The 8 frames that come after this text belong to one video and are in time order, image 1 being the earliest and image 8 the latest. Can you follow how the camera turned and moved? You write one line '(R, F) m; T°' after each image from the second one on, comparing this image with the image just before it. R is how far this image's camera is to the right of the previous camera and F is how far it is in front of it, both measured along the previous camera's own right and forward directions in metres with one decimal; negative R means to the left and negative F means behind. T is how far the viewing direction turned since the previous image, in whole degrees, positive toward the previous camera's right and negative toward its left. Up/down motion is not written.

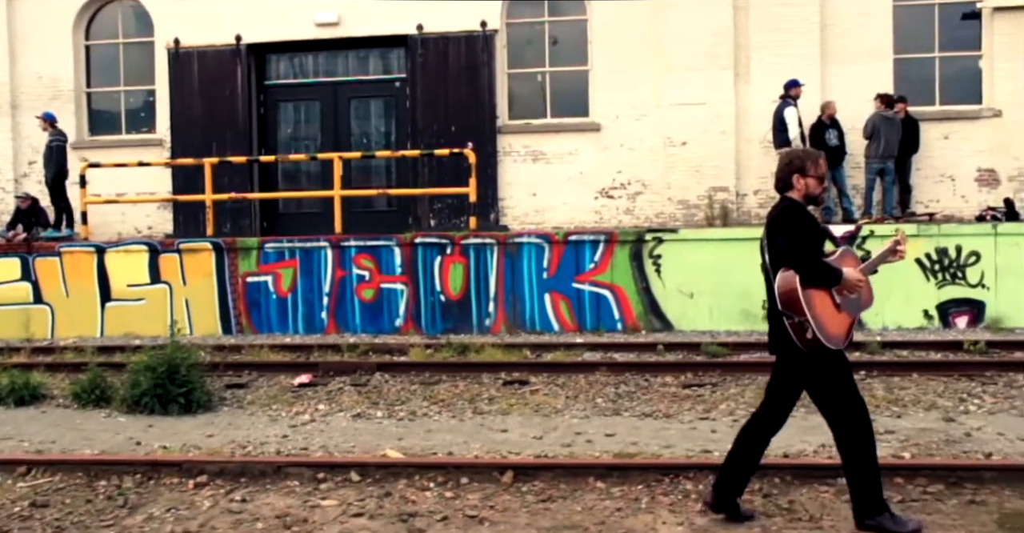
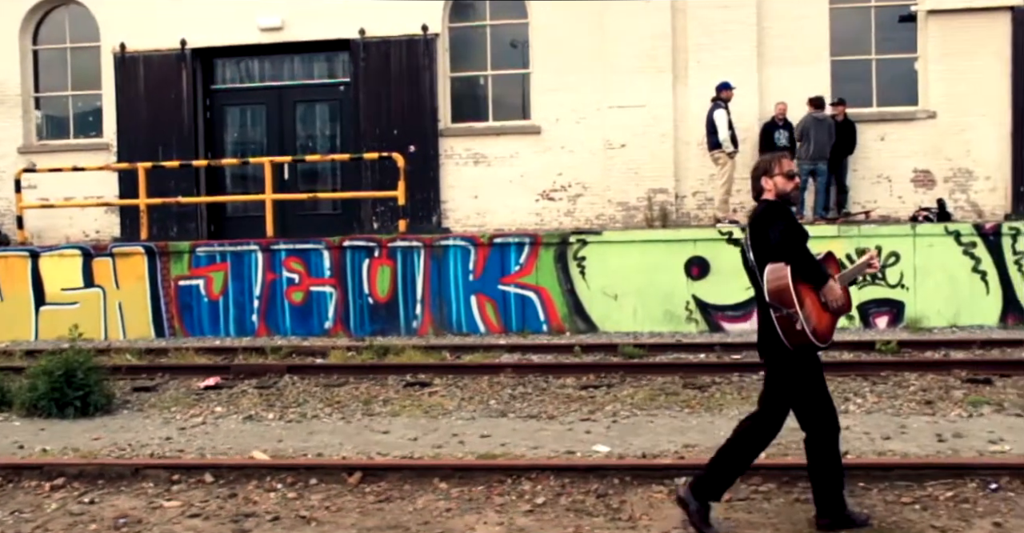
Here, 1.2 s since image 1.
(+0.9, -0.1) m; 0°
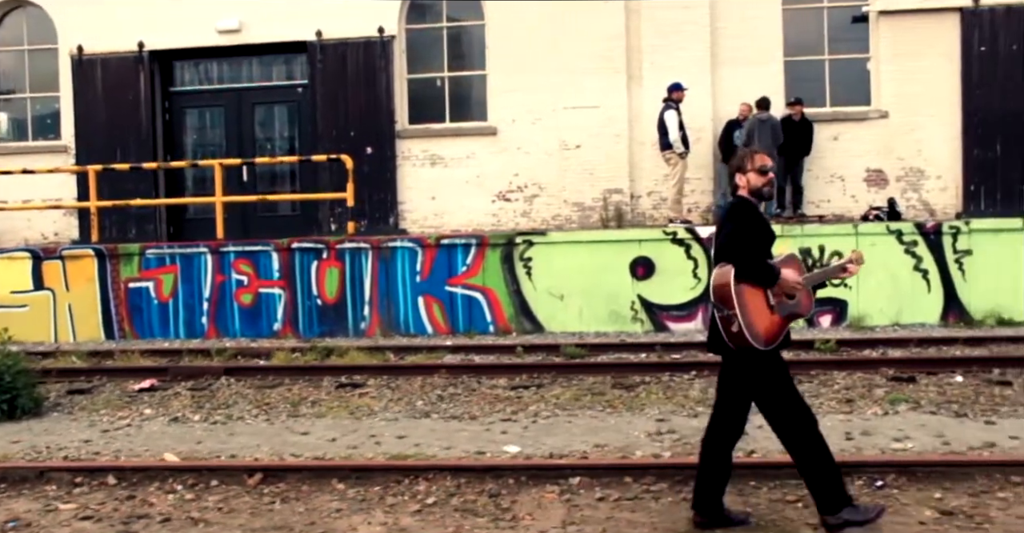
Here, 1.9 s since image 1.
(+0.6, -0.1) m; 0°
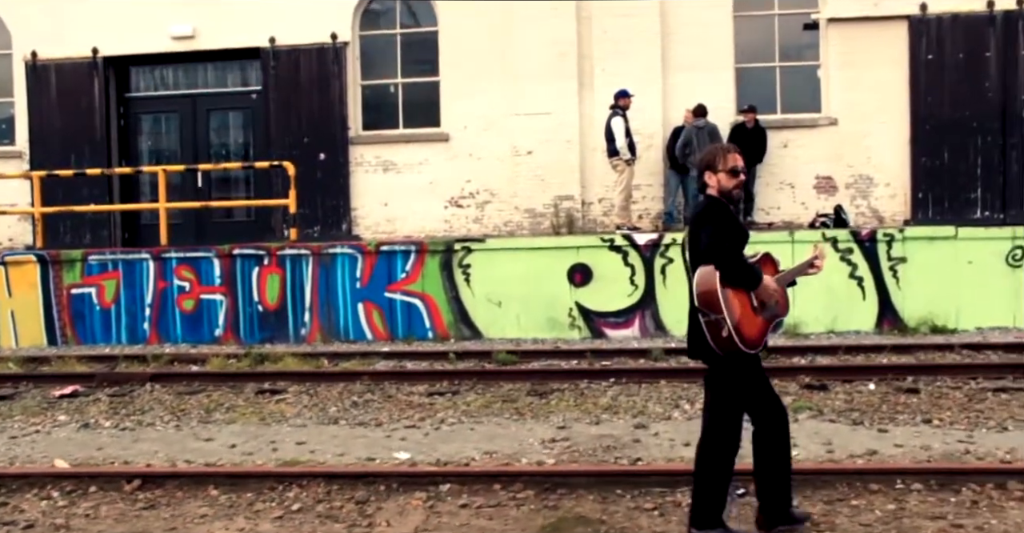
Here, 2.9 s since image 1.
(+0.8, -0.1) m; 0°
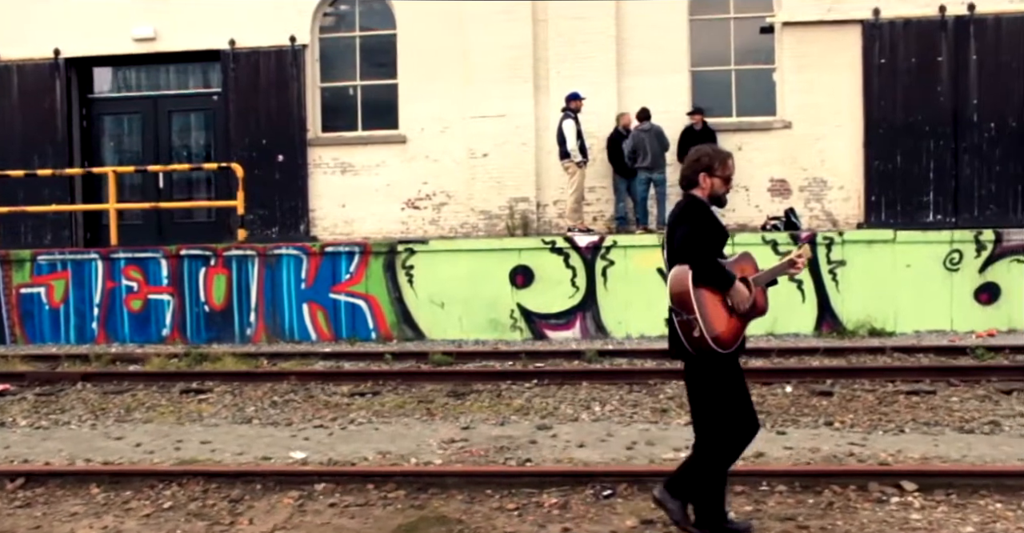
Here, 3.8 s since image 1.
(+0.8, -0.1) m; 0°
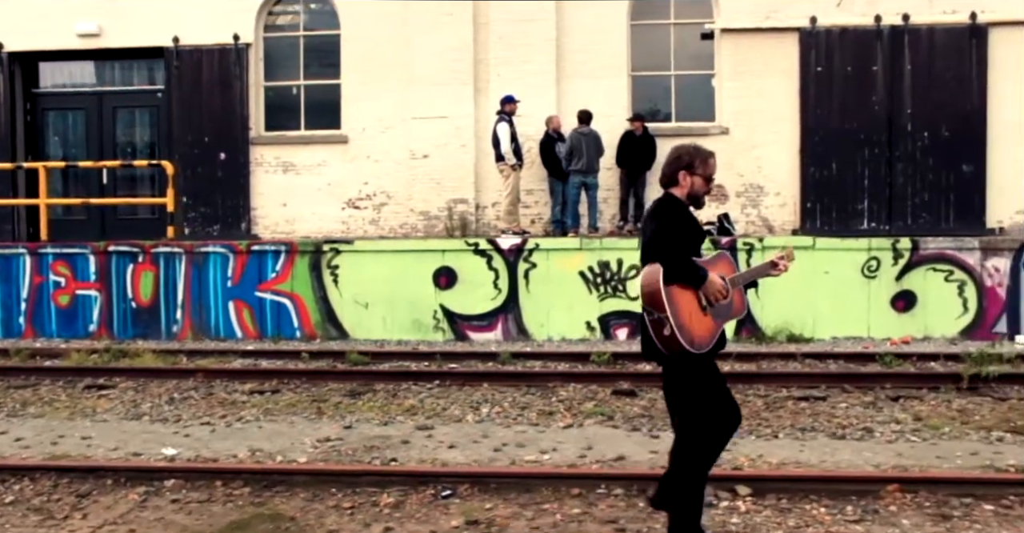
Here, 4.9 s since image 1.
(+0.9, -0.1) m; 0°
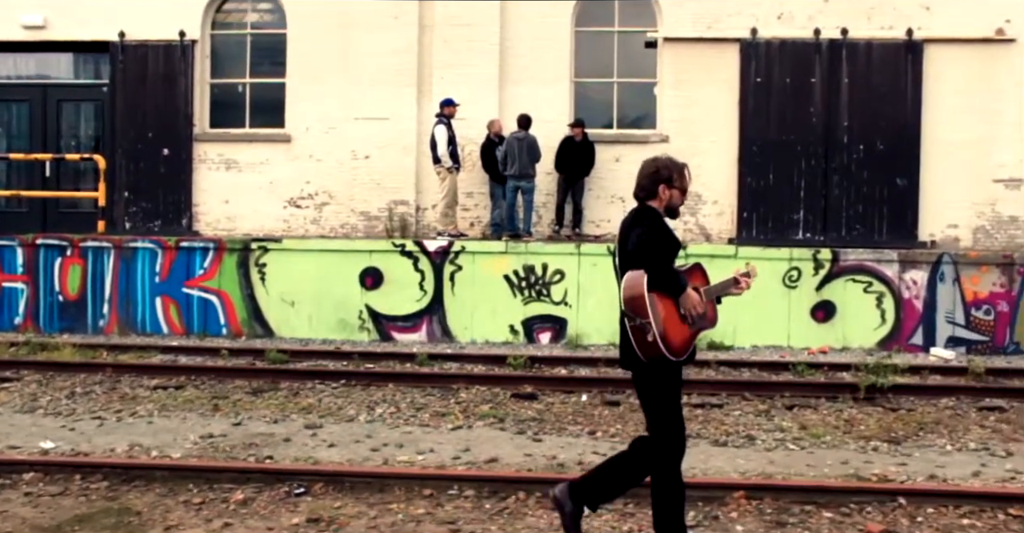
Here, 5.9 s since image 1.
(+0.8, -0.1) m; +1°
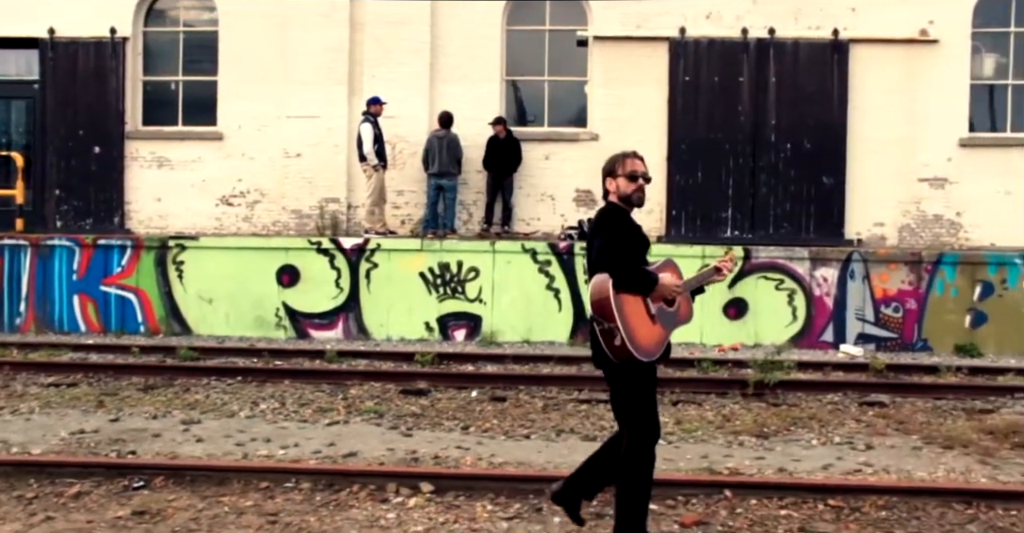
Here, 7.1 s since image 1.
(+0.9, -0.1) m; +1°
